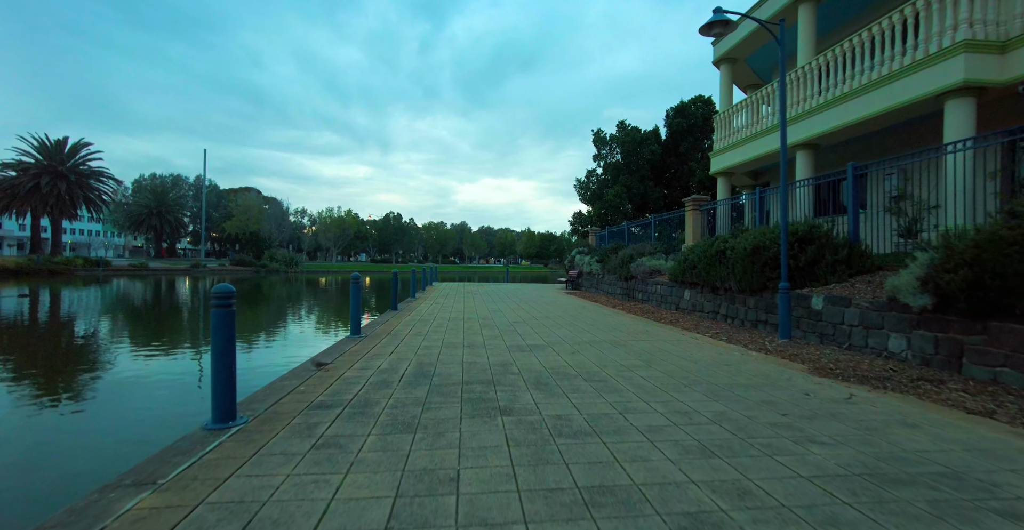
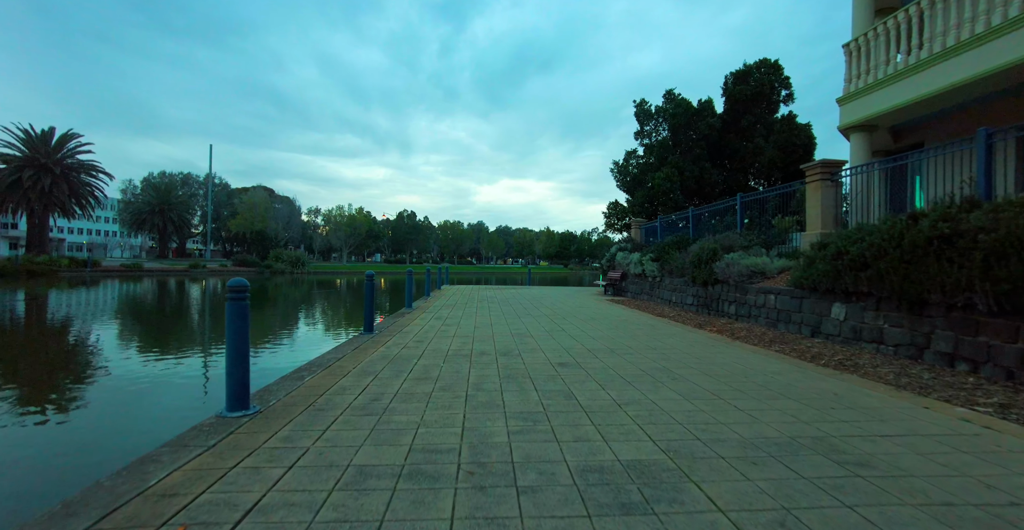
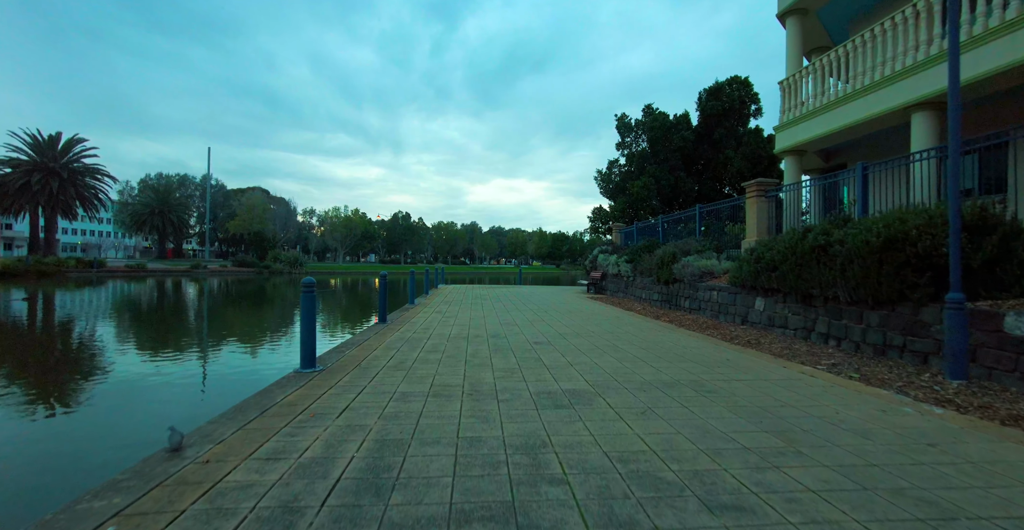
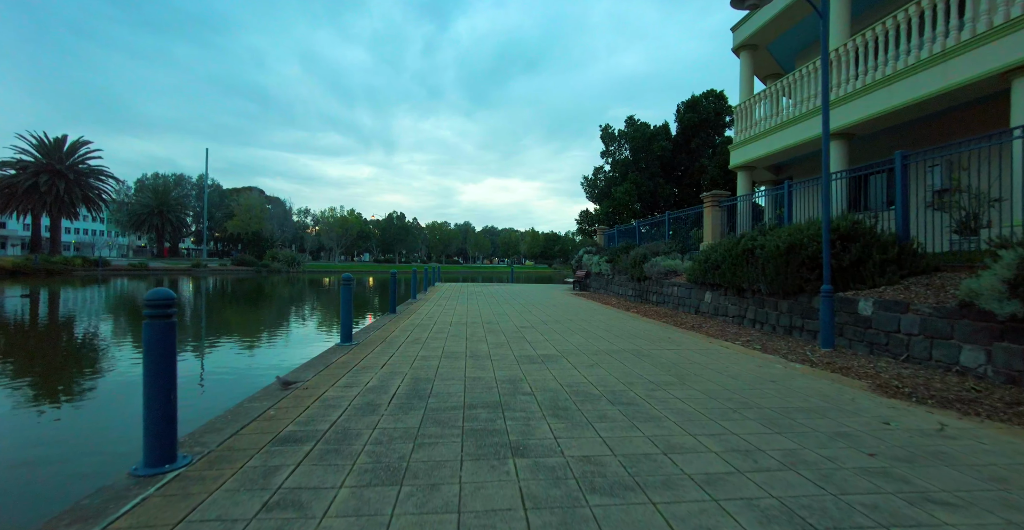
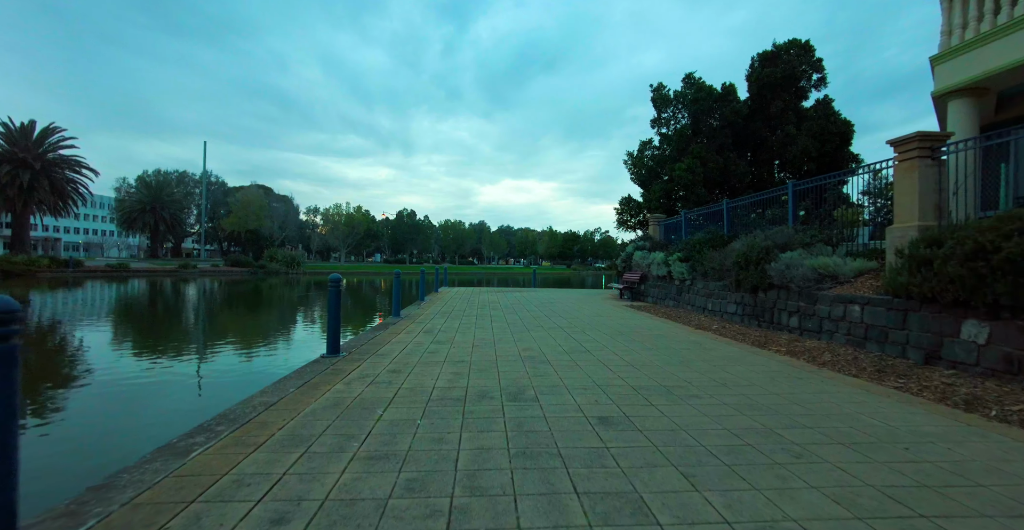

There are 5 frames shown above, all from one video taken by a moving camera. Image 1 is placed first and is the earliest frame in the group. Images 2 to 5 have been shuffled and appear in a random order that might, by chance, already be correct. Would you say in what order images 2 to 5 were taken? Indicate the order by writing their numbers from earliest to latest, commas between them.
4, 3, 2, 5
